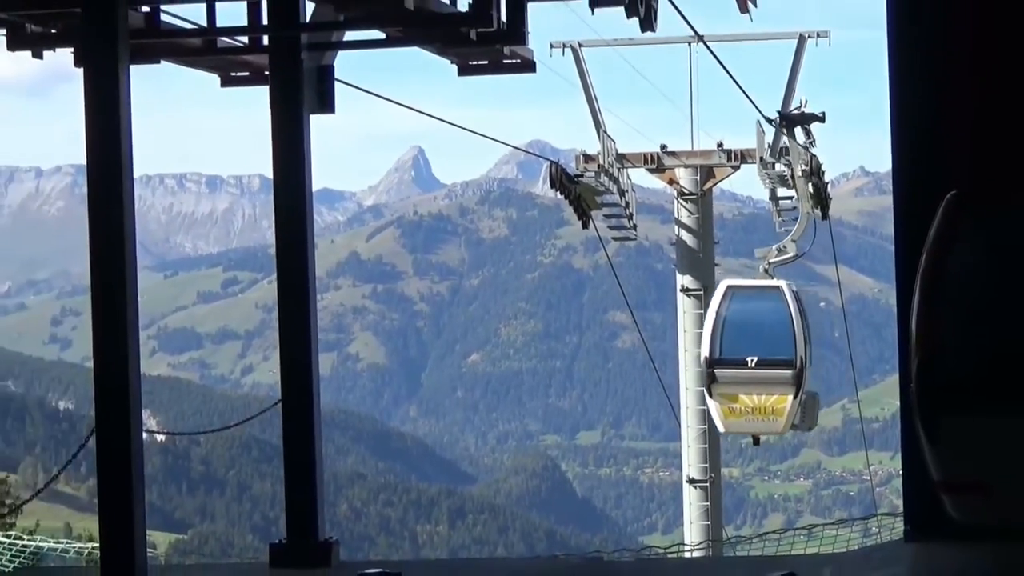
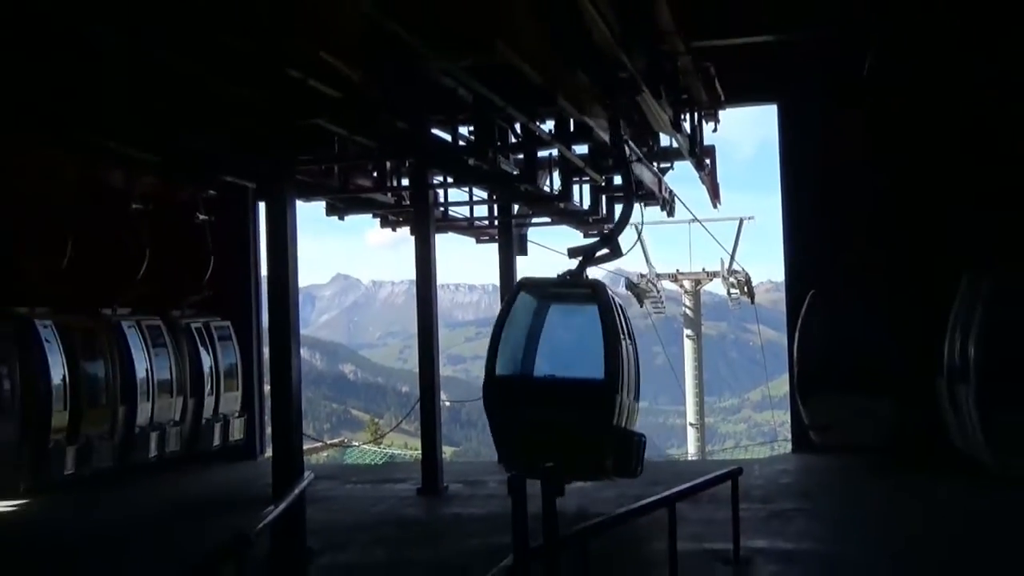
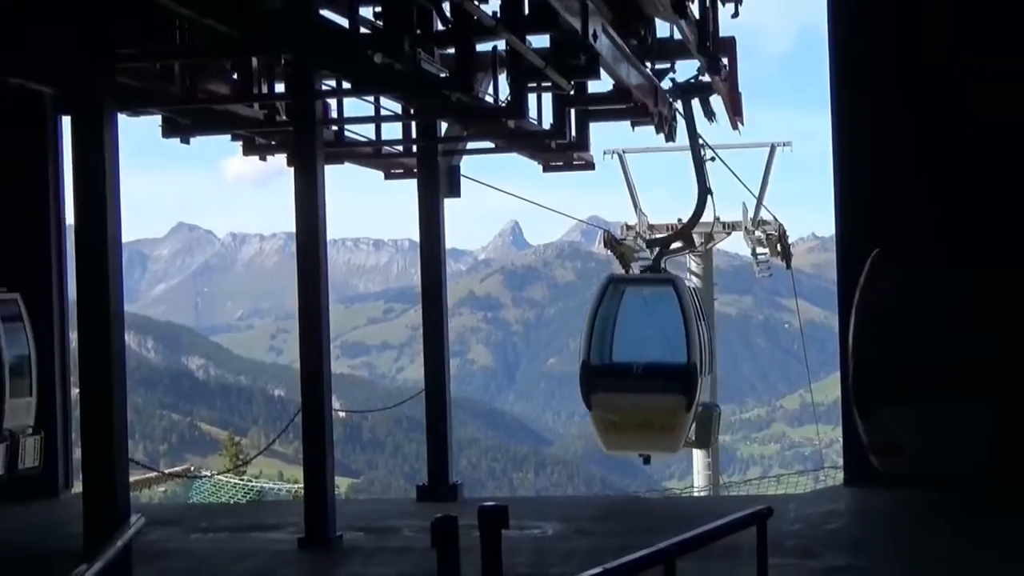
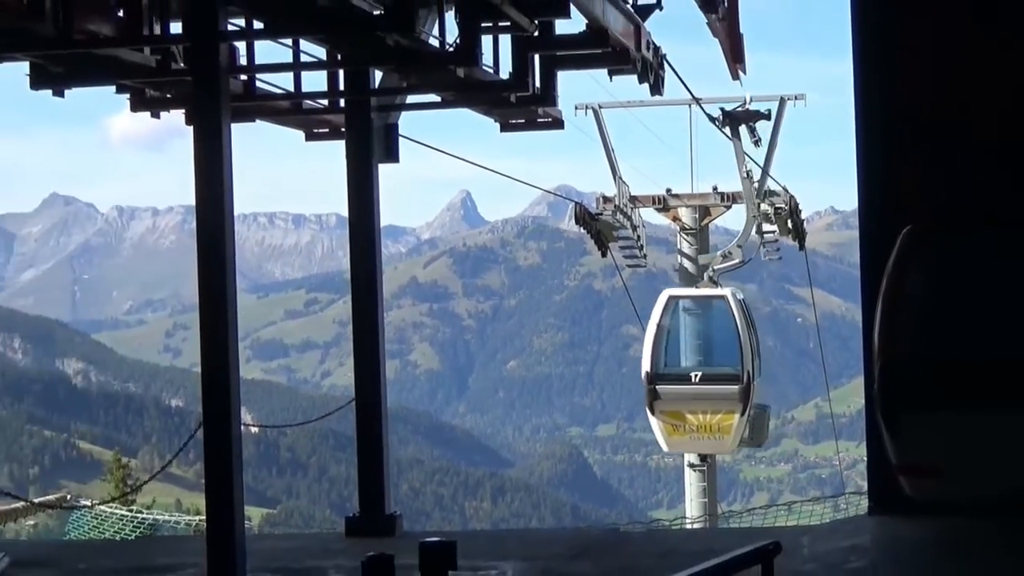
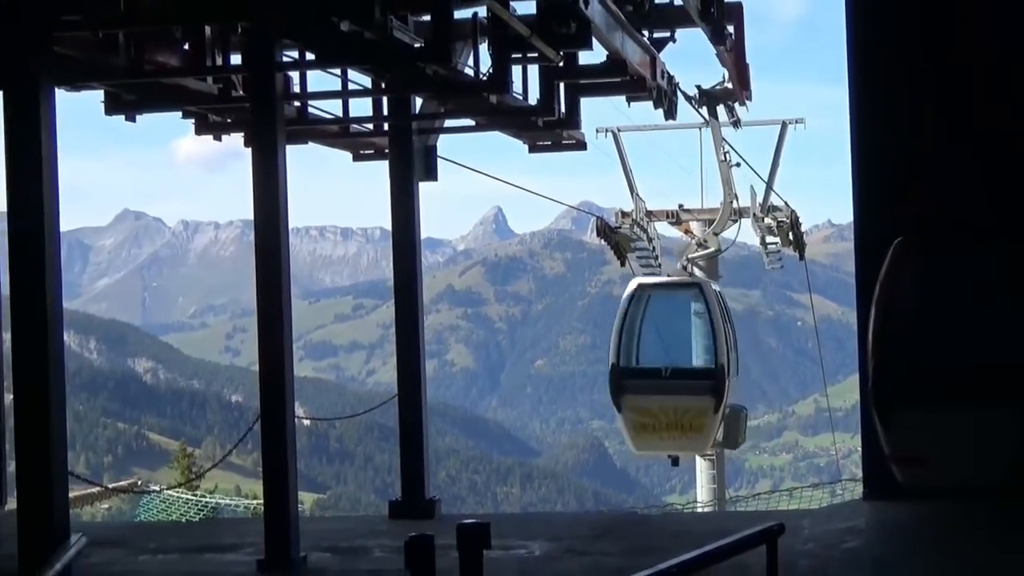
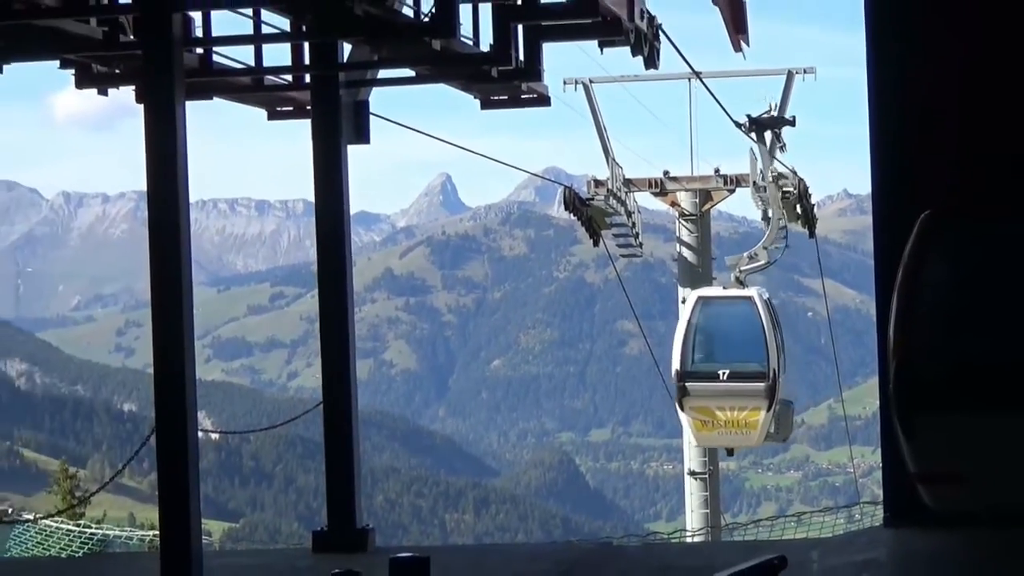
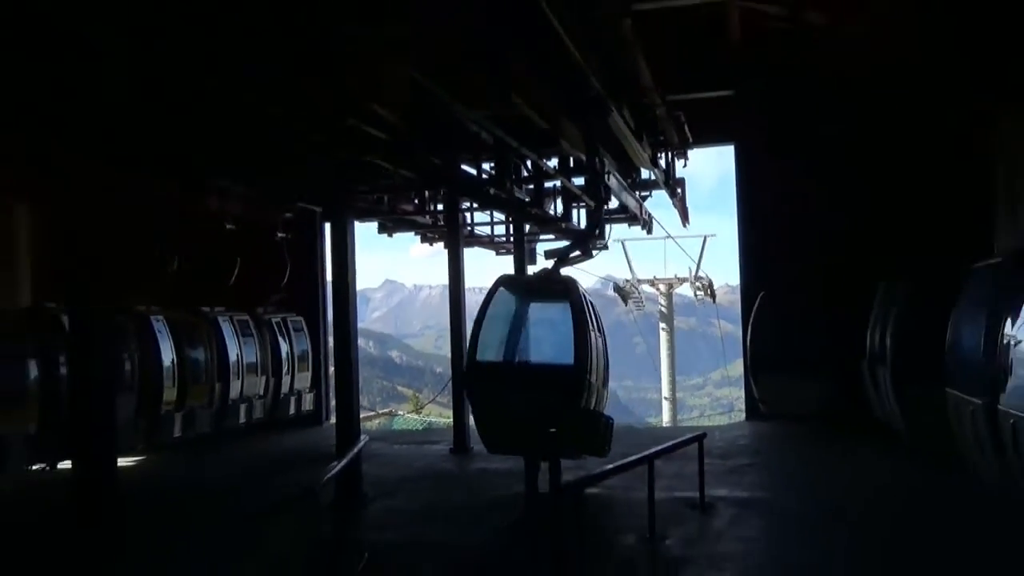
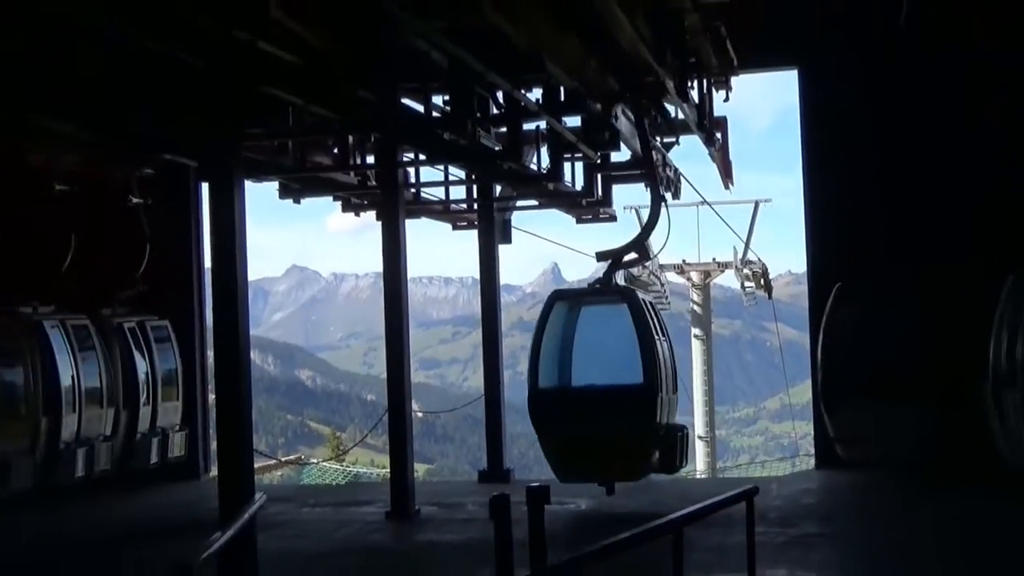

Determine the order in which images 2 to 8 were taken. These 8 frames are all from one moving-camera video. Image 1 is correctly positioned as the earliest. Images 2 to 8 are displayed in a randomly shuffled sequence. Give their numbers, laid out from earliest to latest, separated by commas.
6, 4, 5, 3, 8, 2, 7
